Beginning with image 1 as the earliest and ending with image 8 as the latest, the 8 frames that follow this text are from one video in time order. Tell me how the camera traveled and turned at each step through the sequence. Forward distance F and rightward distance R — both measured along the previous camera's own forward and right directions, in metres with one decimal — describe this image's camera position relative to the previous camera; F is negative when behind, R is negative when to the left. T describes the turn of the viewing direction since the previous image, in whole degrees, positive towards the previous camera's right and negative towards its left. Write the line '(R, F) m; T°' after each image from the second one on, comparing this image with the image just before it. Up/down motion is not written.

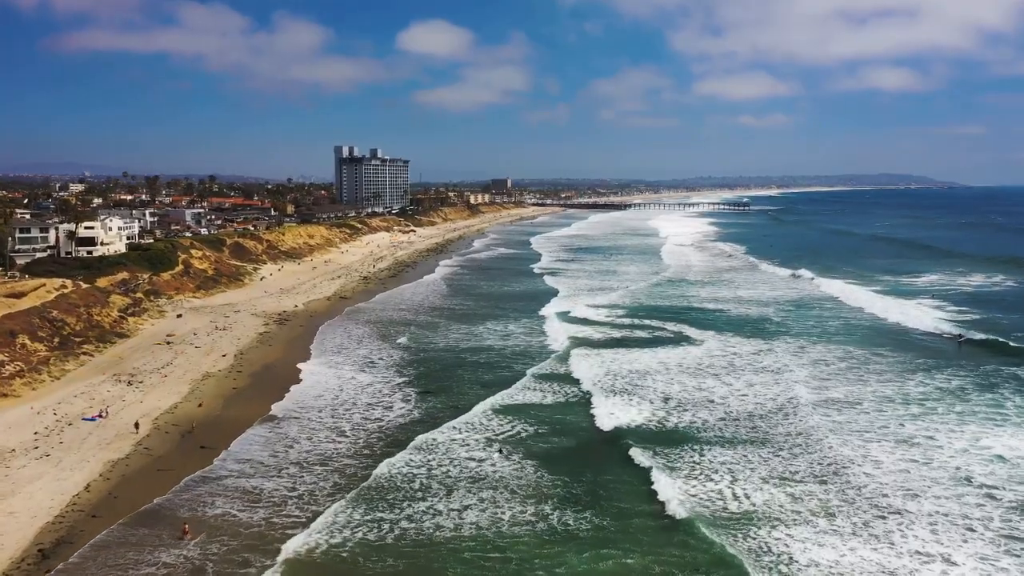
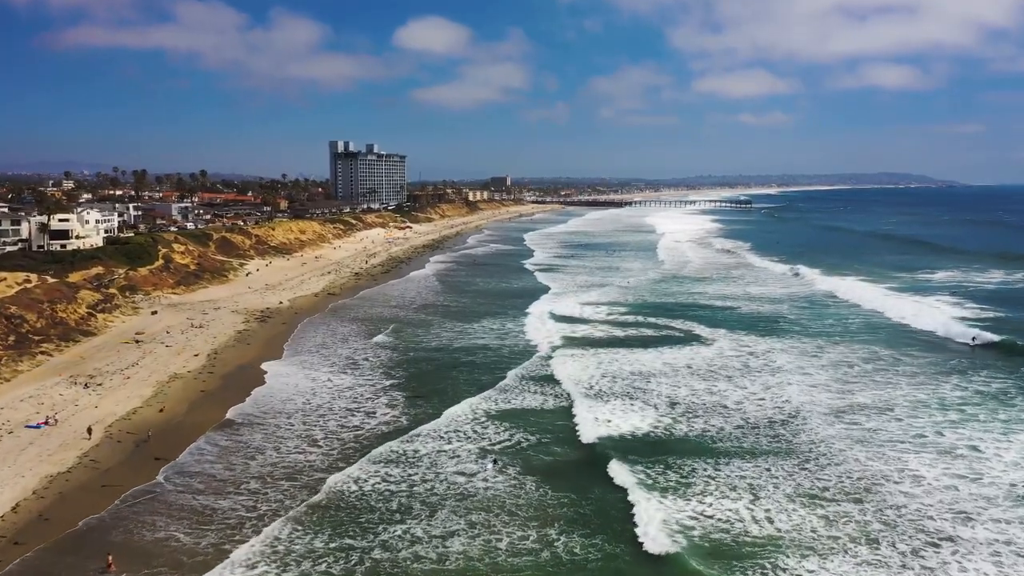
(+0.1, +1.7) m; 0°
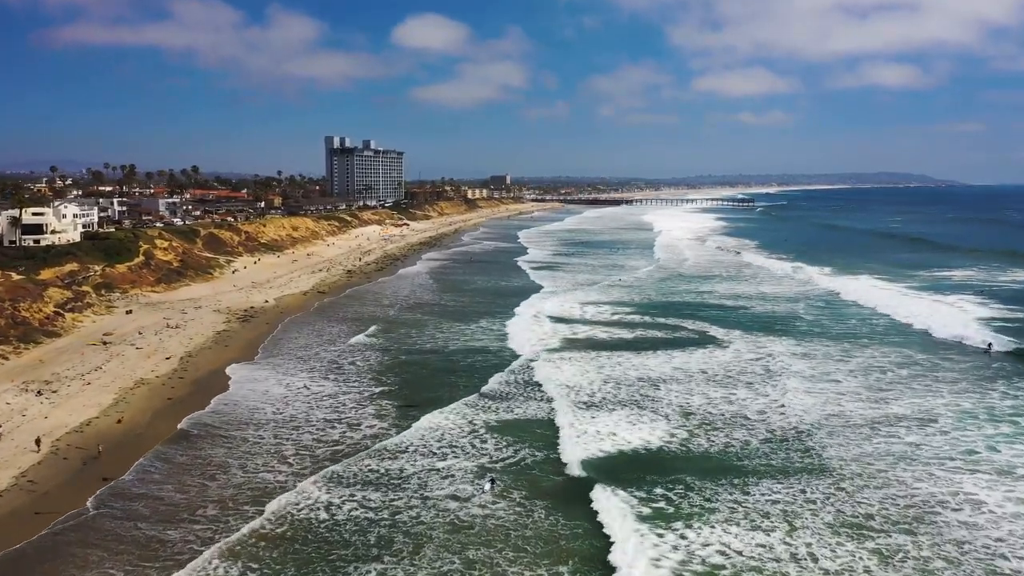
(0.0, +1.7) m; 0°
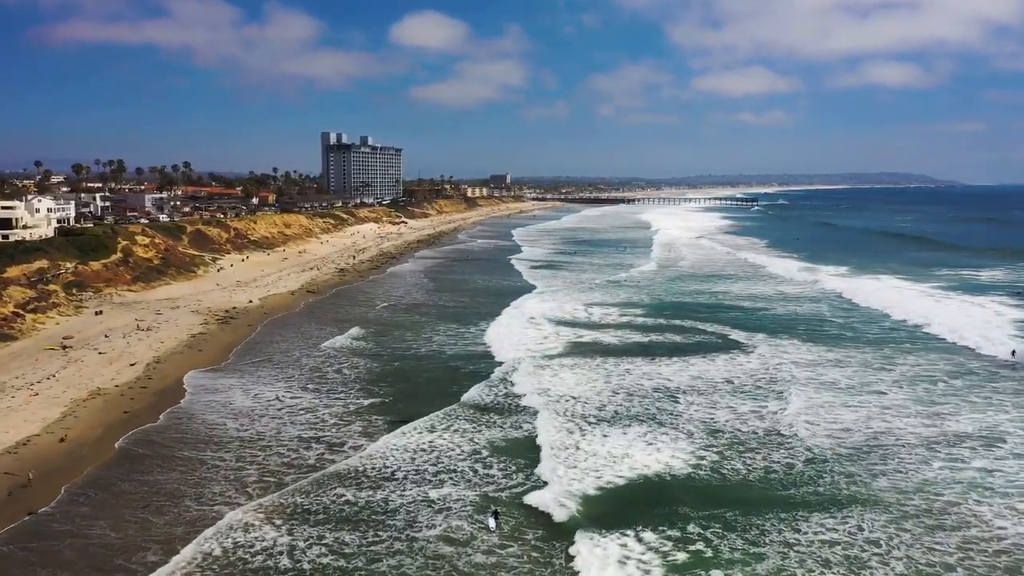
(-0.1, +2.0) m; 0°
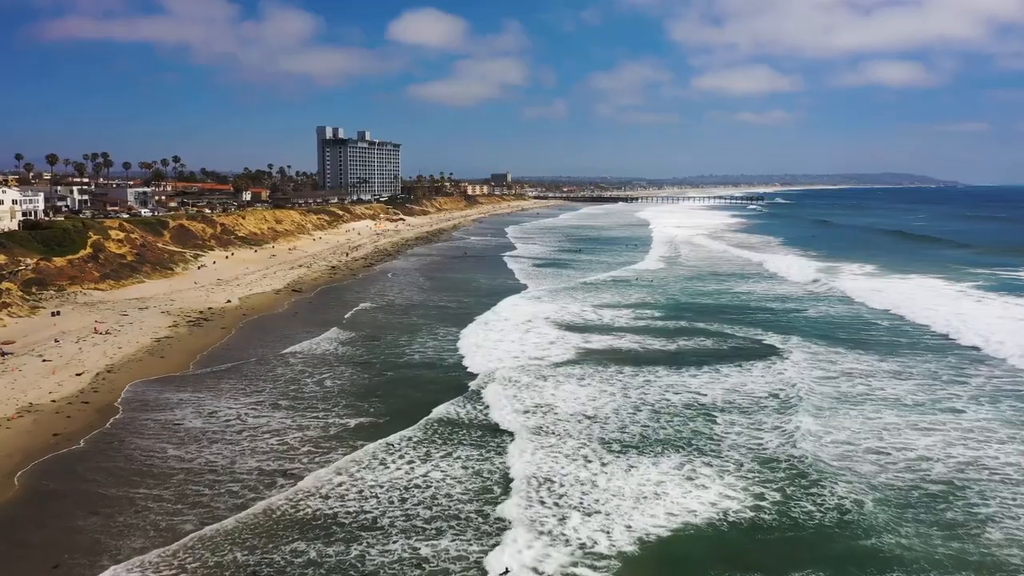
(-0.2, +2.5) m; 0°
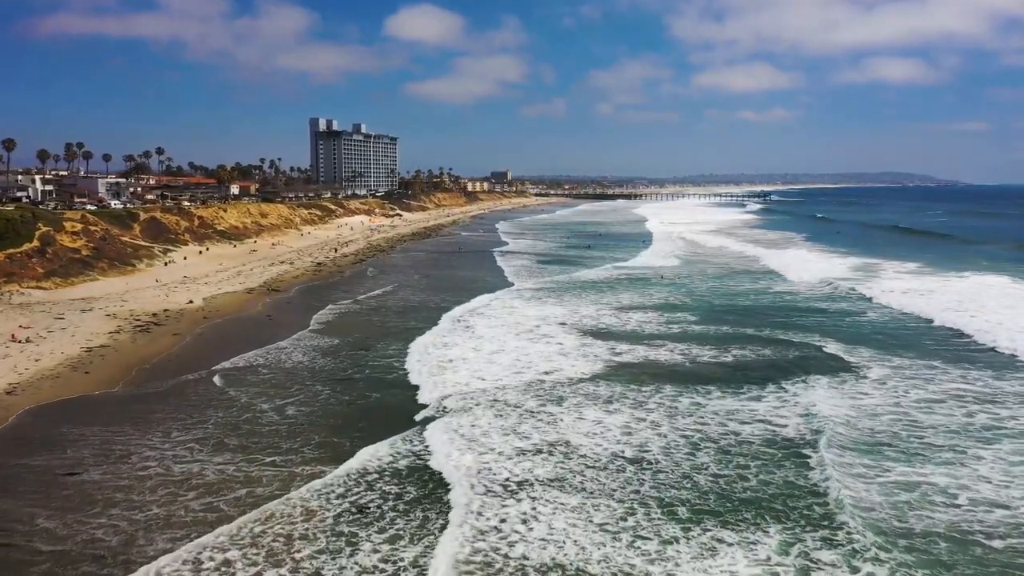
(-0.3, +3.5) m; 0°
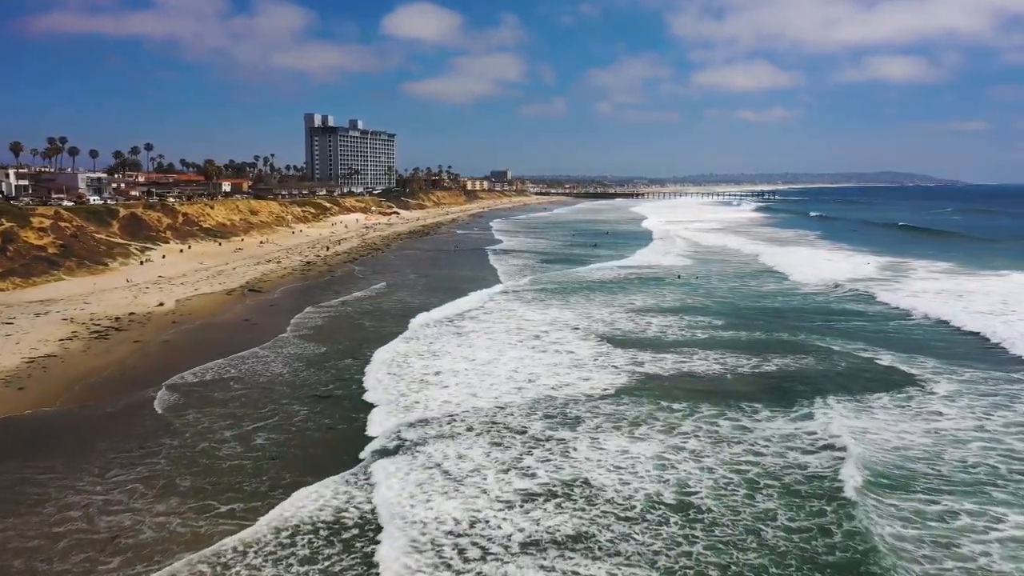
(-0.2, +2.1) m; 0°
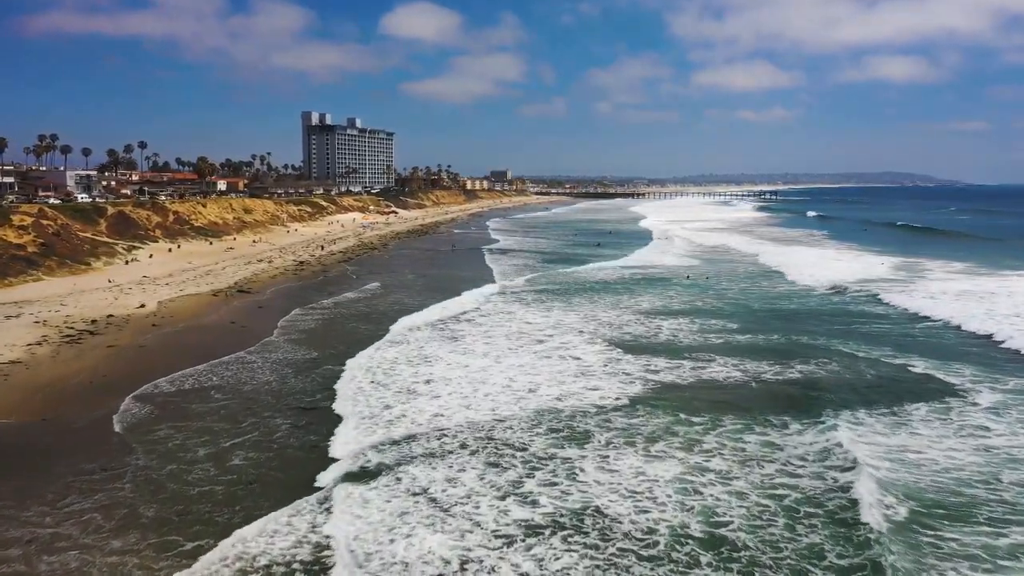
(-0.1, +1.1) m; 0°
